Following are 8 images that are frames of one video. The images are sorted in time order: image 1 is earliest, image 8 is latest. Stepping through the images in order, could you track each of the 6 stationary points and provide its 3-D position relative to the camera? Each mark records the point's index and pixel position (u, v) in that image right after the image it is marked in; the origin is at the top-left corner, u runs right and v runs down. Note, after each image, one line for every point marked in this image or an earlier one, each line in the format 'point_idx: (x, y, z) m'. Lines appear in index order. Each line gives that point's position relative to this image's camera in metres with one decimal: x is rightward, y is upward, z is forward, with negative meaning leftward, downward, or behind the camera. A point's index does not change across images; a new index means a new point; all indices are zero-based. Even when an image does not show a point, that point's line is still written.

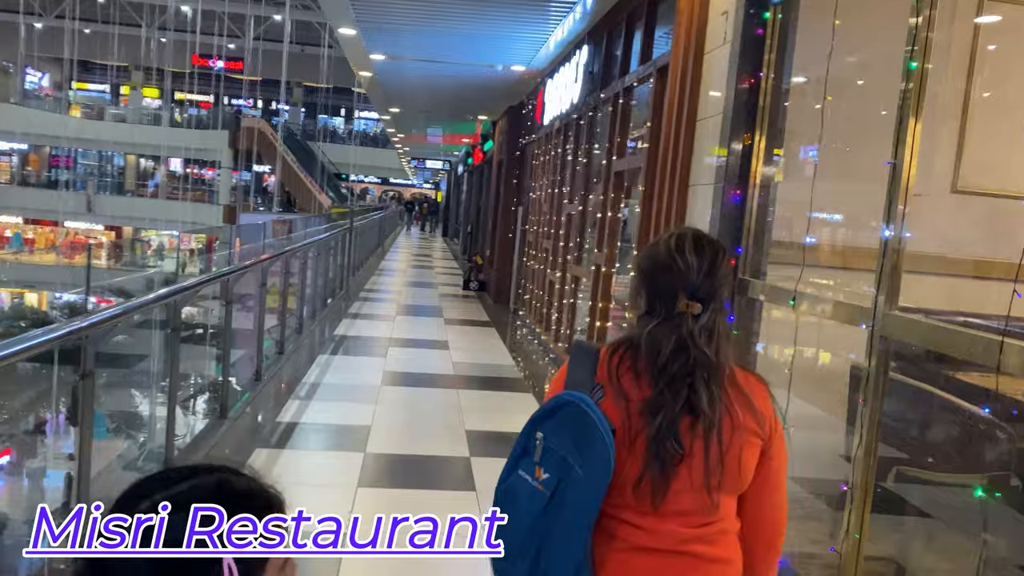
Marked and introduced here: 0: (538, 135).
0: (+0.2, +1.2, +6.7) m
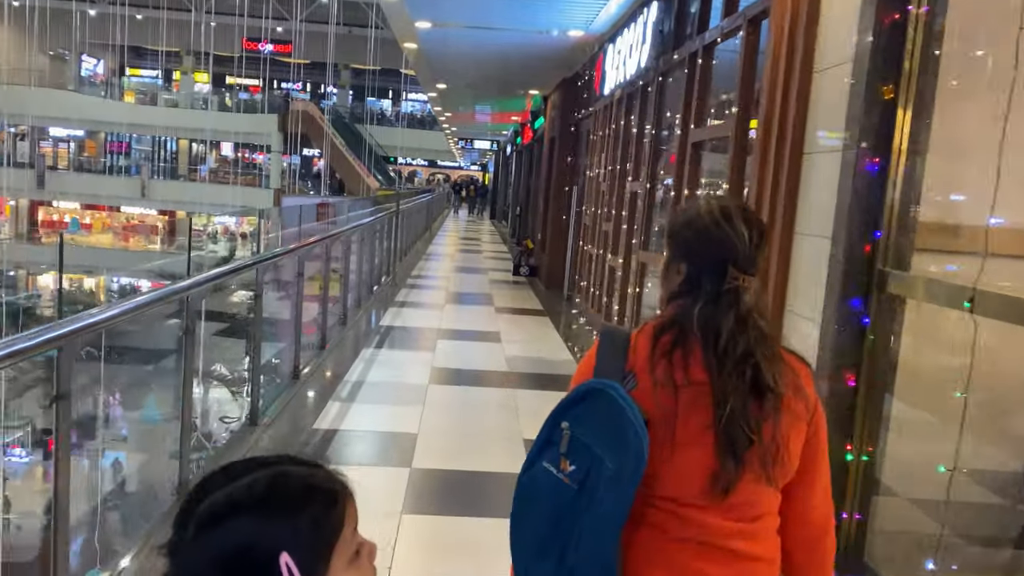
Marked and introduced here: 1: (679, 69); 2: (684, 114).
0: (+0.6, +1.3, +6.2) m
1: (+0.8, +1.1, +4.1) m
2: (+0.8, +0.8, +3.8) m
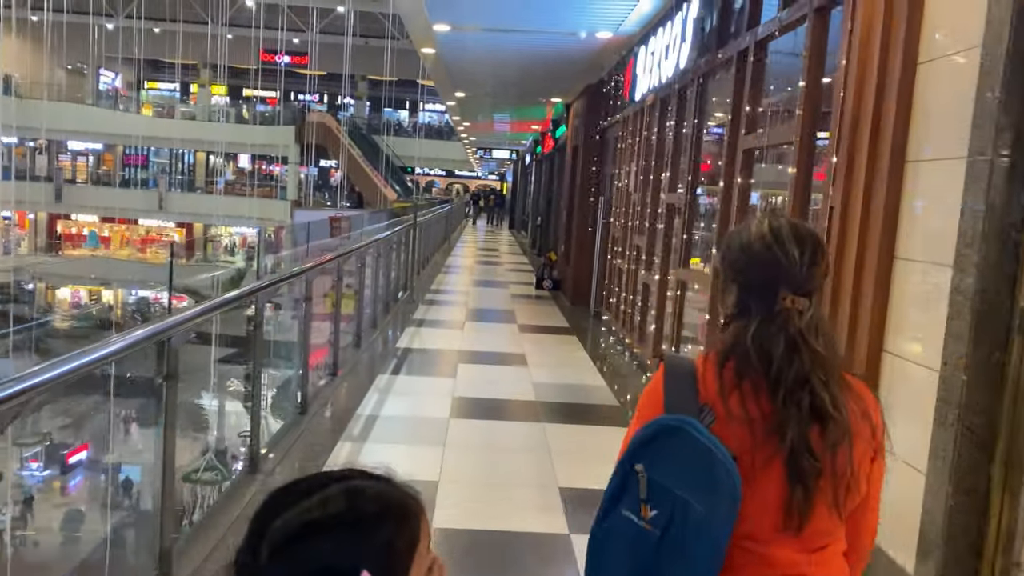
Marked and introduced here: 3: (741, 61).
0: (+0.8, +1.2, +5.8) m
1: (+1.0, +1.0, +3.8) m
2: (+0.9, +0.7, +3.5) m
3: (+0.9, +0.9, +3.4) m
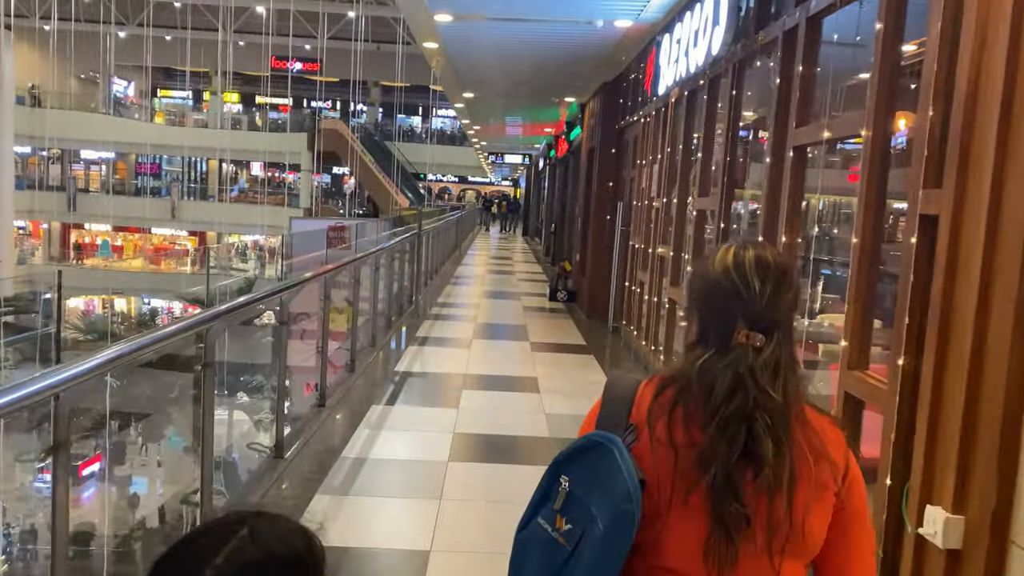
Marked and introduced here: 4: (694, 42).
0: (+0.9, +1.1, +5.3) m
1: (+1.0, +0.9, +3.3) m
2: (+0.9, +0.6, +2.9) m
3: (+1.0, +0.9, +2.9) m
4: (+0.8, +1.1, +3.9) m
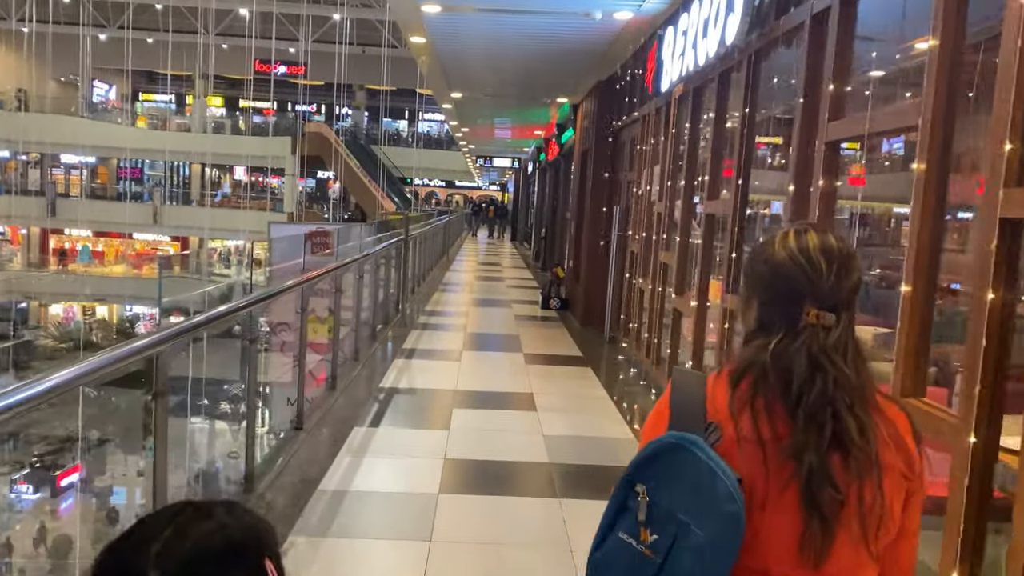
0: (+0.8, +1.1, +5.0) m
1: (+1.0, +0.9, +3.0) m
2: (+0.9, +0.6, +2.7) m
3: (+0.9, +0.8, +2.7) m
4: (+0.8, +1.1, +3.6) m
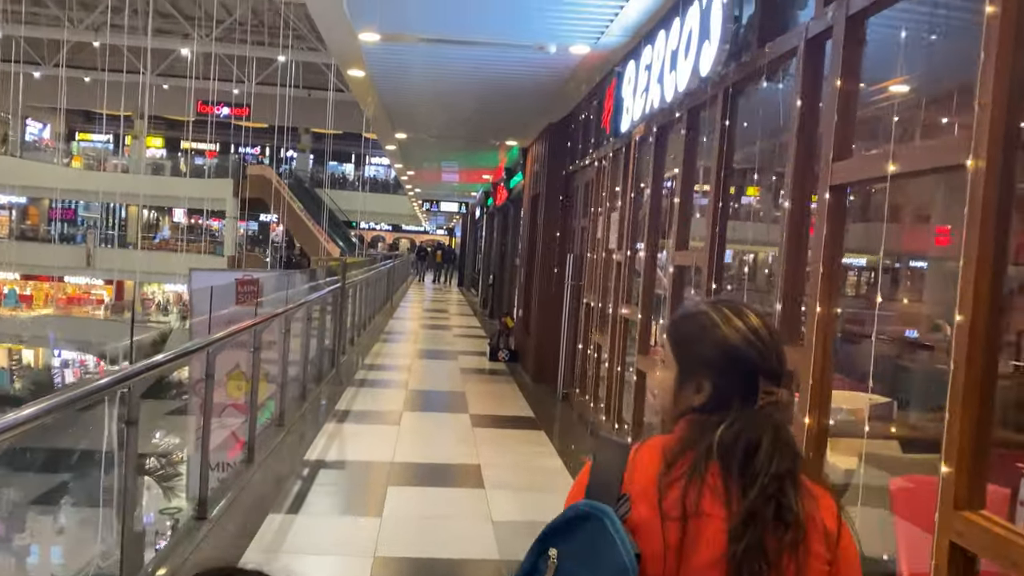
0: (+0.5, +0.8, +4.7) m
1: (+0.8, +0.7, +2.6) m
2: (+0.8, +0.4, +2.3) m
3: (+0.8, +0.6, +2.3) m
4: (+0.6, +0.9, +3.2) m
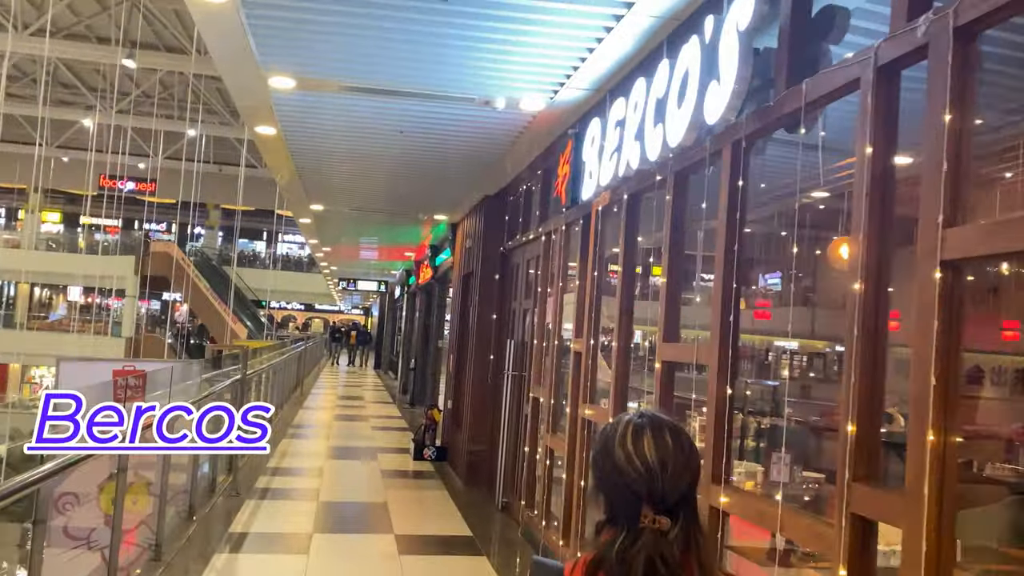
0: (+0.2, +0.3, +4.1) m
1: (+0.7, +0.4, +2.1) m
2: (+0.7, +0.2, +1.7) m
3: (+0.7, +0.4, +1.7) m
4: (+0.5, +0.5, +2.7) m
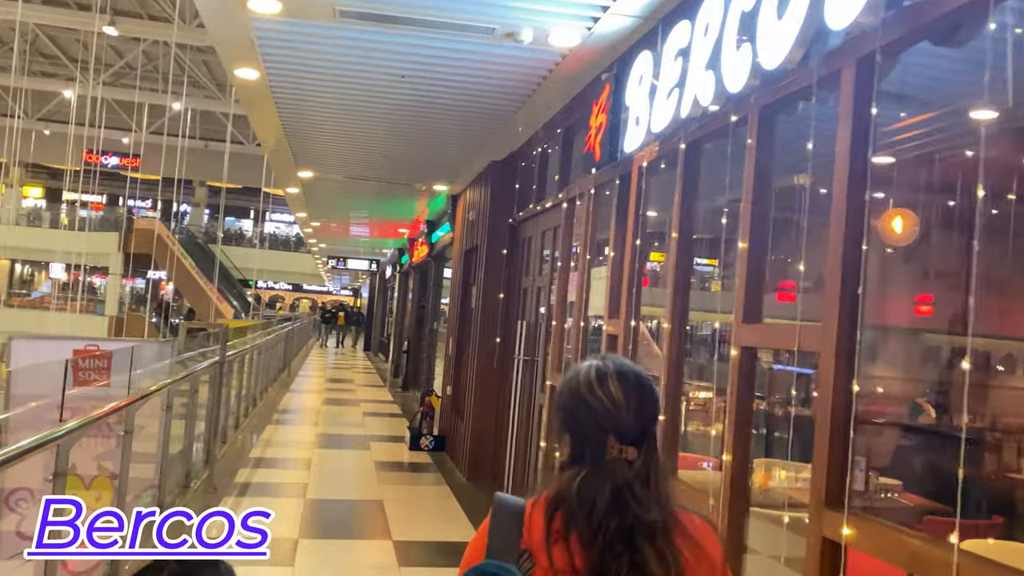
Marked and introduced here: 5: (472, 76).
0: (+0.3, +0.4, +3.5) m
1: (+0.8, +0.5, +1.5) m
2: (+0.8, +0.2, +1.2) m
3: (+0.9, +0.5, +1.2) m
4: (+0.6, +0.6, +2.1) m
5: (-0.2, +0.9, +3.5) m
